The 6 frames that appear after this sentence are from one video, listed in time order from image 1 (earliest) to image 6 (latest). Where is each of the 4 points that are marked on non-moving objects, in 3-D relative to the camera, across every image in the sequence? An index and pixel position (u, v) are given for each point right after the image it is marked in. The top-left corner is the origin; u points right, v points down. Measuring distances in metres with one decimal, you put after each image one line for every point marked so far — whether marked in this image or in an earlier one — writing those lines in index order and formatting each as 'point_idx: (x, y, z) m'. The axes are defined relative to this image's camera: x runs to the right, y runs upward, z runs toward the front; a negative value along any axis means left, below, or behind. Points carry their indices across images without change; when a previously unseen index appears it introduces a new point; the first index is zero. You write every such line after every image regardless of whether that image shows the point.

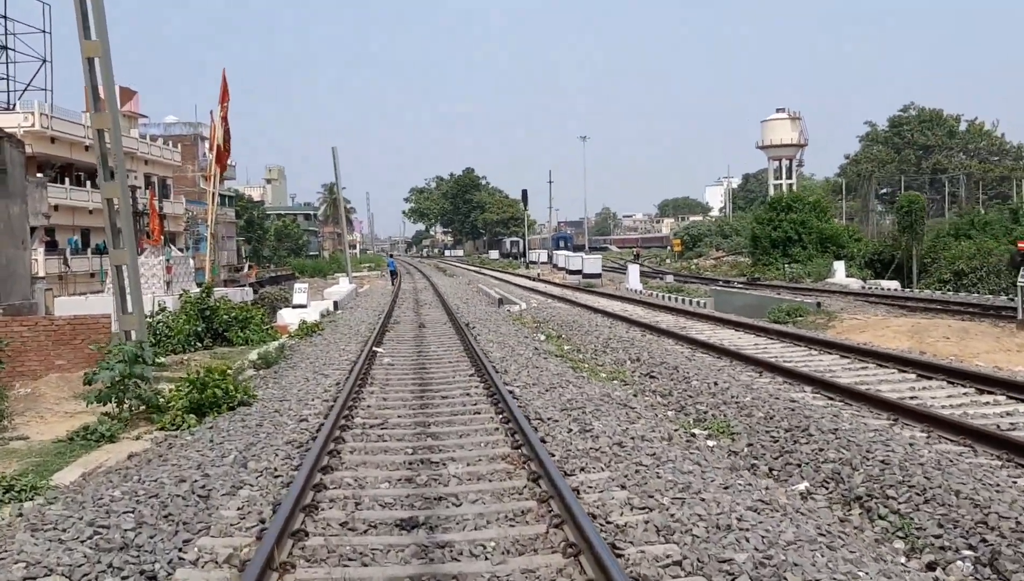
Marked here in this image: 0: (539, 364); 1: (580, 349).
0: (+0.3, -1.0, +12.8) m
1: (+1.1, -0.9, +15.0) m
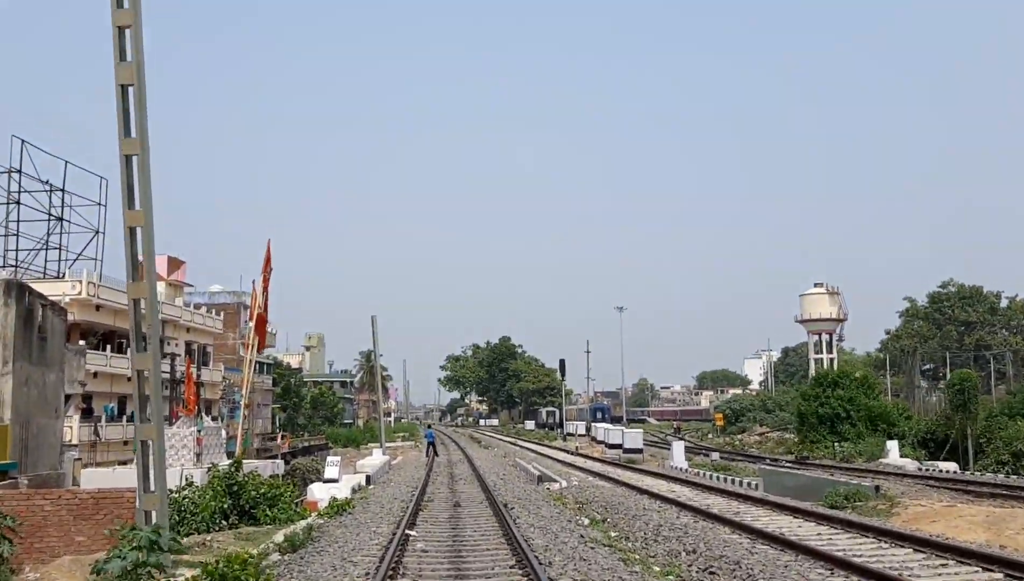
0: (+0.8, -3.2, +11.8) m
1: (+1.7, -3.5, +13.9) m
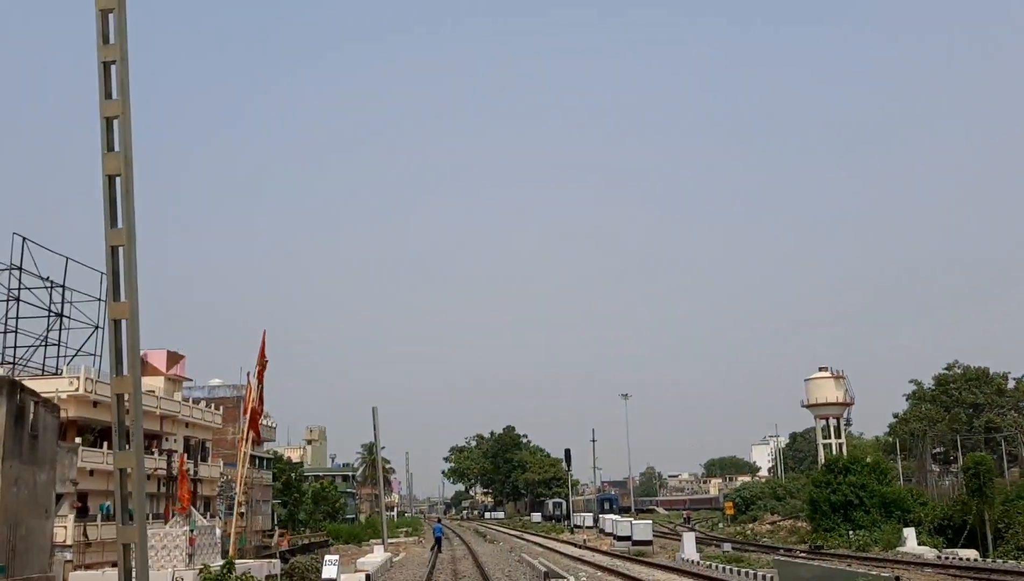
0: (+0.9, -4.2, +11.1) m
1: (+1.7, -4.7, +13.2) m
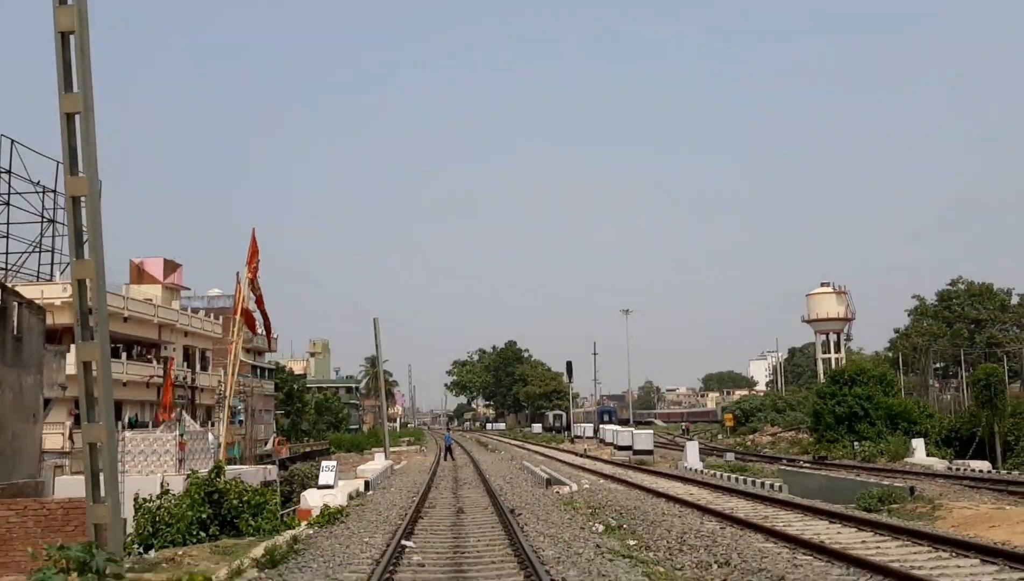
0: (+0.9, -2.9, +10.4) m
1: (+1.8, -3.3, +12.5) m
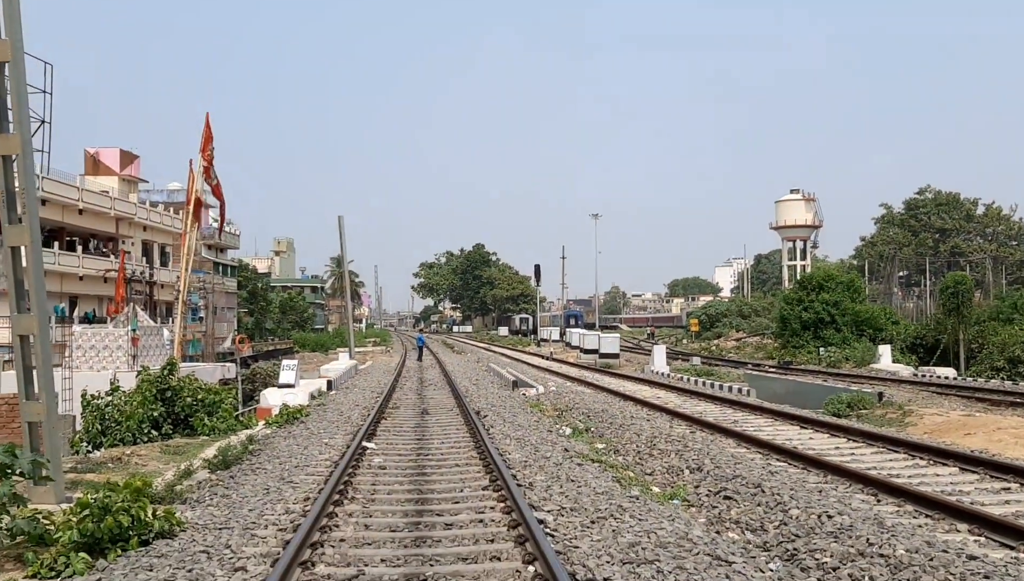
0: (+0.6, -1.9, +9.9) m
1: (+1.3, -2.0, +12.0) m
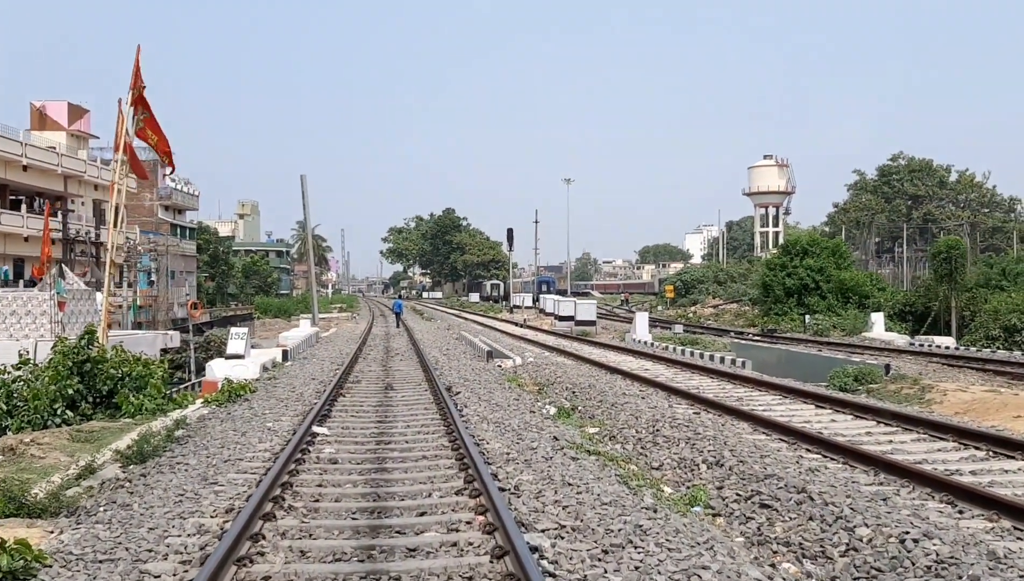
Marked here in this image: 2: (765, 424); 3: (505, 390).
0: (+0.4, -1.5, +8.0) m
1: (+1.1, -1.6, +10.2) m
2: (+2.8, -1.5, +10.7) m
3: (-0.1, -1.6, +15.4) m
